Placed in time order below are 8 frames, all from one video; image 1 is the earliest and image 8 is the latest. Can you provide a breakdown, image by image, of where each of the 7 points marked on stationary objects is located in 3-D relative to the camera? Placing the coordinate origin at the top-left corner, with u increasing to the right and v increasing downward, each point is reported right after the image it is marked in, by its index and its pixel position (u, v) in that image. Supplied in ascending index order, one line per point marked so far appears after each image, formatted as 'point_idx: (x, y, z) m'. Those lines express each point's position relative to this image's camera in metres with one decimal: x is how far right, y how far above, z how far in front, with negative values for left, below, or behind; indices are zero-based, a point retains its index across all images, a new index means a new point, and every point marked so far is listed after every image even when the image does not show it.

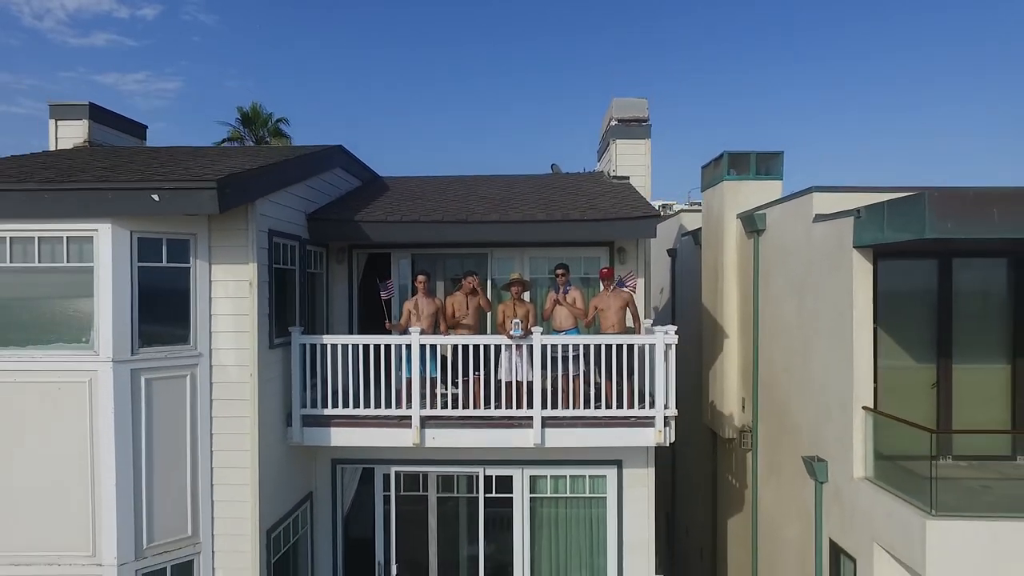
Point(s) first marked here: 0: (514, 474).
0: (0.0, -2.3, +7.8) m
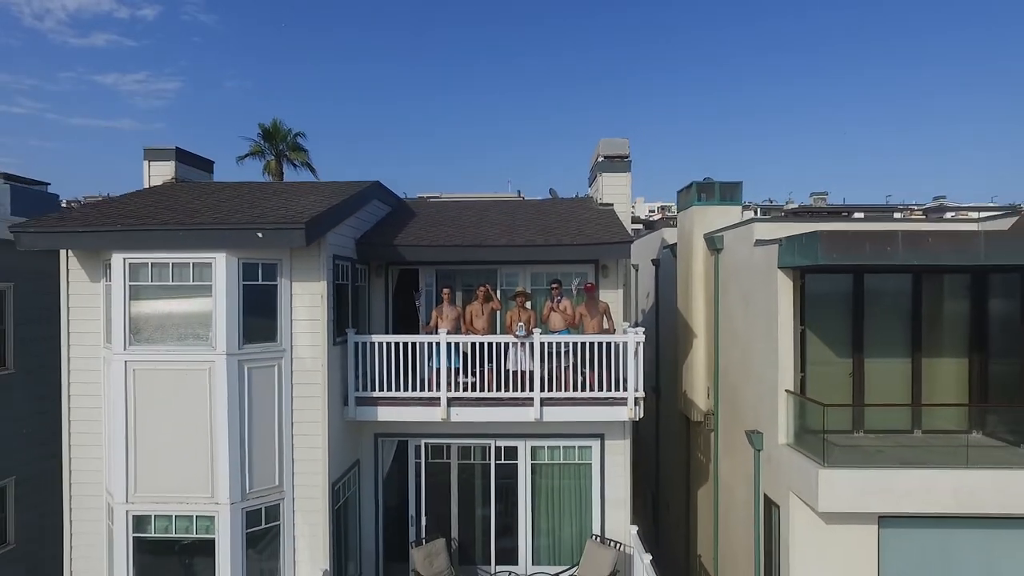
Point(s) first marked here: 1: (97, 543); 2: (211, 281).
0: (+0.1, -2.4, +9.8) m
1: (-5.4, -3.3, +8.4) m
2: (-3.6, +0.1, +7.7) m
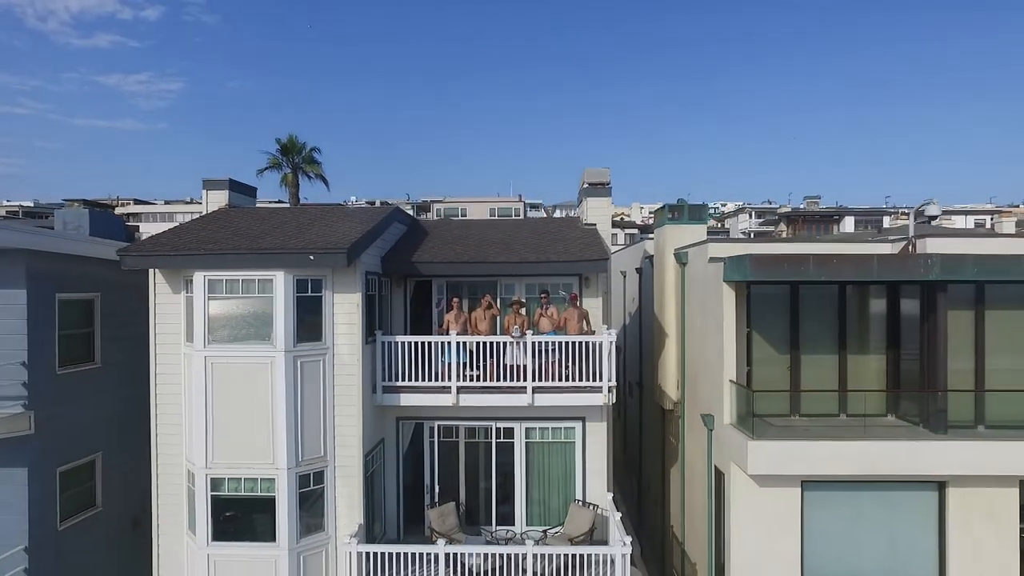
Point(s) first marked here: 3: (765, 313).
0: (+0.1, -2.6, +11.9) m
1: (-5.4, -3.5, +10.5) m
2: (-3.7, 0.0, +9.8) m
3: (+4.6, -0.4, +11.4) m
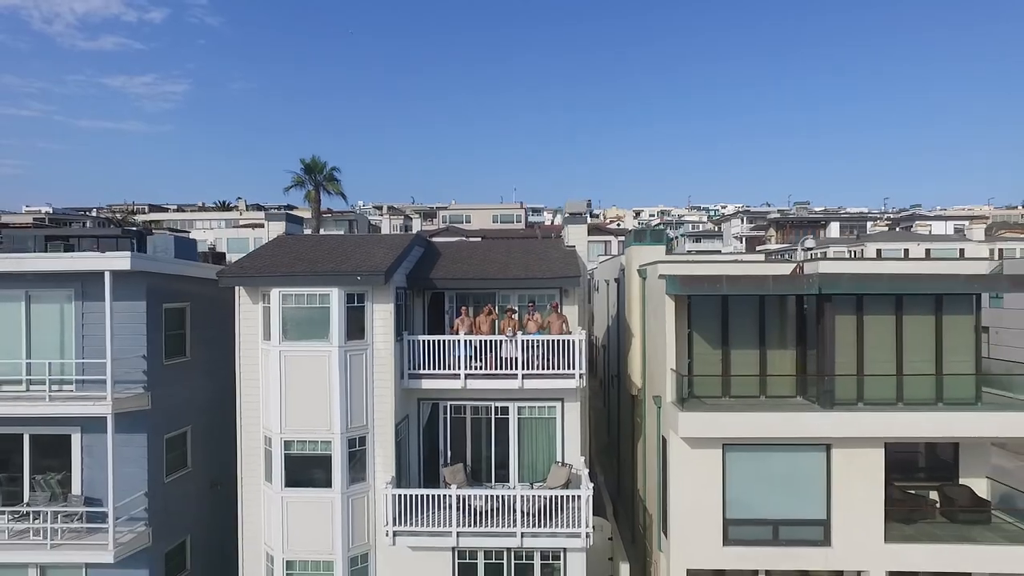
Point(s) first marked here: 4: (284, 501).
0: (-0.1, -2.8, +15.4) m
1: (-5.5, -3.7, +14.0) m
2: (-3.8, -0.3, +13.3) m
3: (+4.5, -0.7, +14.9) m
4: (-4.8, -4.4, +13.4) m
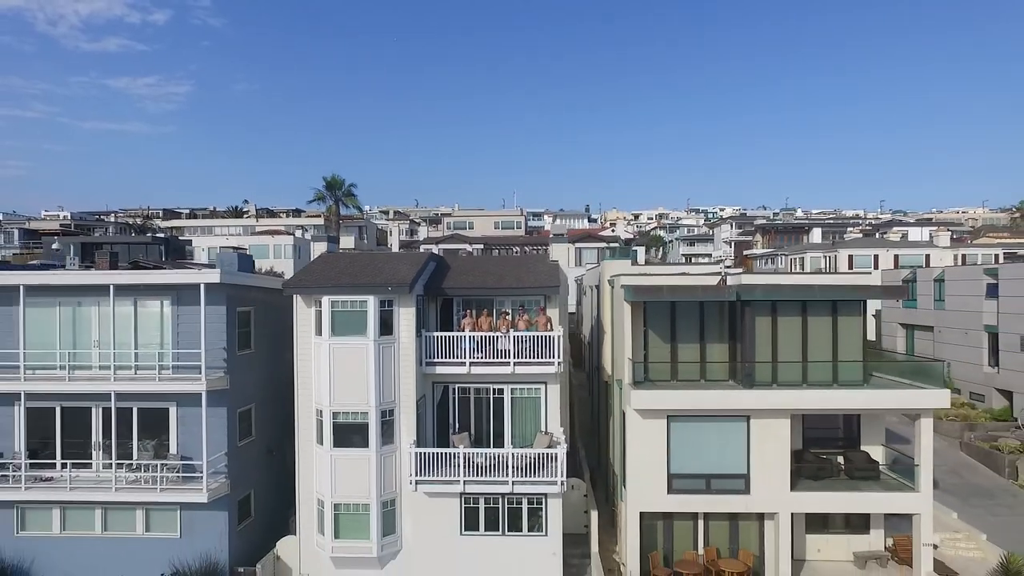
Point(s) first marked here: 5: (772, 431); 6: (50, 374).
0: (-0.2, -3.0, +19.5) m
1: (-5.7, -3.9, +18.2) m
2: (-4.0, -0.5, +17.5) m
3: (+4.3, -0.9, +19.0) m
4: (-4.9, -4.7, +17.6) m
5: (+7.2, -4.0, +17.7) m
6: (-12.8, -2.4, +17.7) m
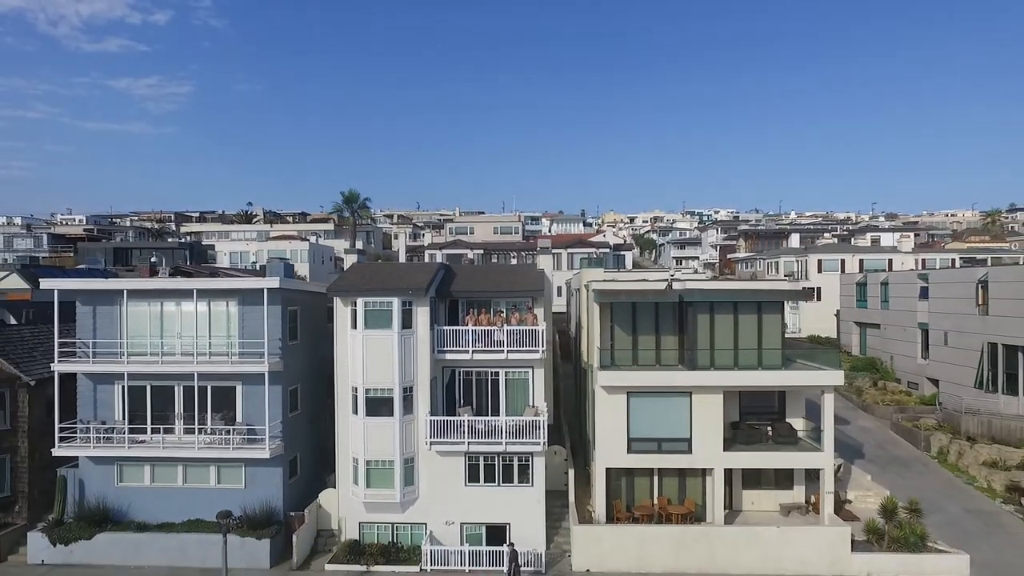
0: (-0.5, -3.2, +24.4) m
1: (-6.0, -4.1, +23.1) m
2: (-4.2, -0.6, +22.4) m
3: (+4.1, -1.0, +23.9) m
4: (-5.2, -4.8, +22.5) m
5: (+7.0, -4.1, +22.6) m
6: (-13.0, -2.5, +22.6) m
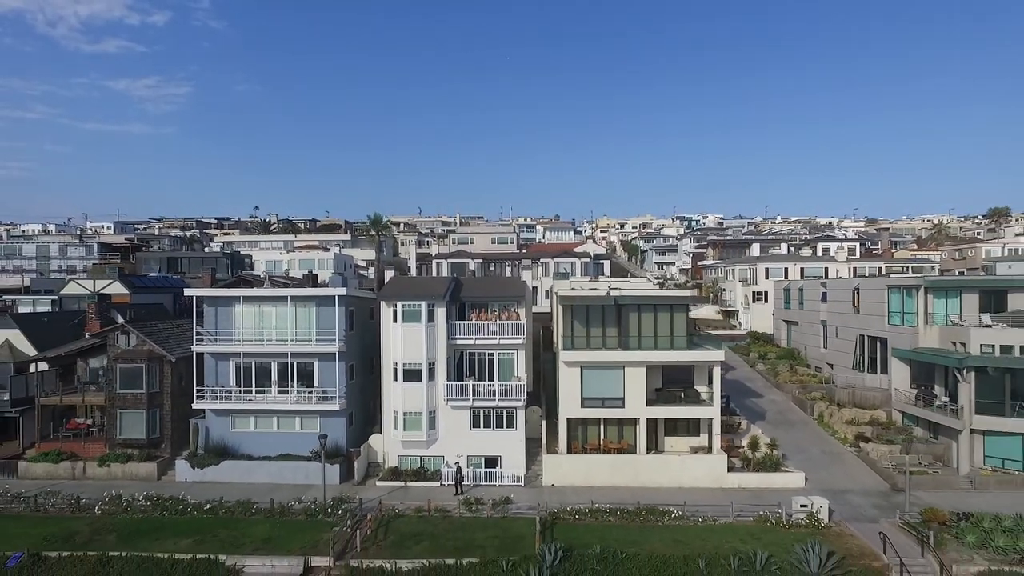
0: (-1.0, -3.5, +35.0) m
1: (-6.5, -4.5, +33.6) m
2: (-4.7, -1.0, +33.0) m
3: (+3.6, -1.4, +34.5) m
4: (-5.7, -5.2, +33.1) m
5: (+6.5, -4.5, +33.2) m
6: (-13.5, -2.9, +33.2) m
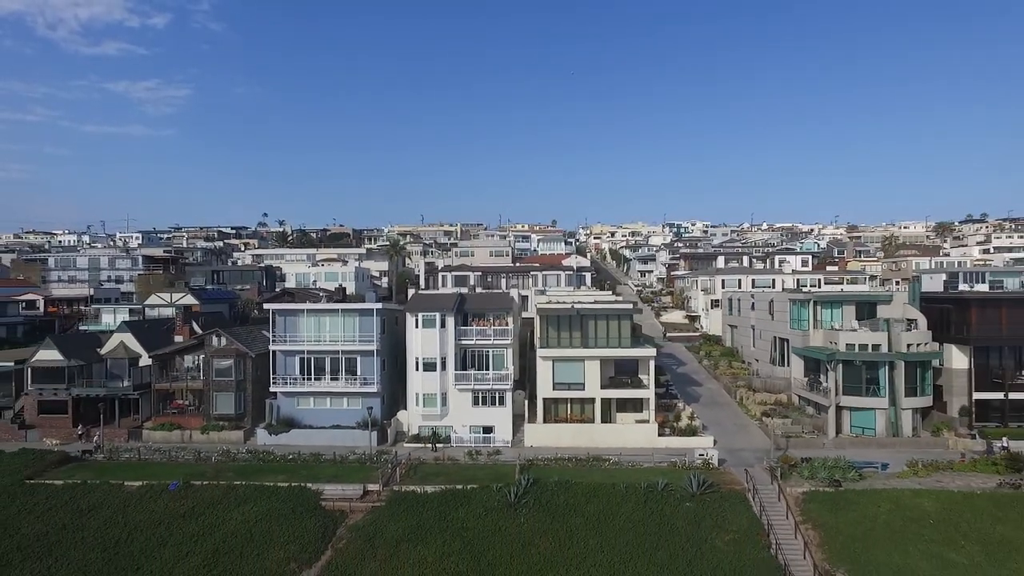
0: (-1.6, -4.6, +47.0) m
1: (-7.1, -5.5, +45.7) m
2: (-5.4, -2.1, +45.0) m
3: (+2.9, -2.5, +46.5) m
4: (-6.4, -6.2, +45.1) m
5: (+5.8, -5.5, +45.2) m
6: (-14.2, -3.9, +45.2) m
